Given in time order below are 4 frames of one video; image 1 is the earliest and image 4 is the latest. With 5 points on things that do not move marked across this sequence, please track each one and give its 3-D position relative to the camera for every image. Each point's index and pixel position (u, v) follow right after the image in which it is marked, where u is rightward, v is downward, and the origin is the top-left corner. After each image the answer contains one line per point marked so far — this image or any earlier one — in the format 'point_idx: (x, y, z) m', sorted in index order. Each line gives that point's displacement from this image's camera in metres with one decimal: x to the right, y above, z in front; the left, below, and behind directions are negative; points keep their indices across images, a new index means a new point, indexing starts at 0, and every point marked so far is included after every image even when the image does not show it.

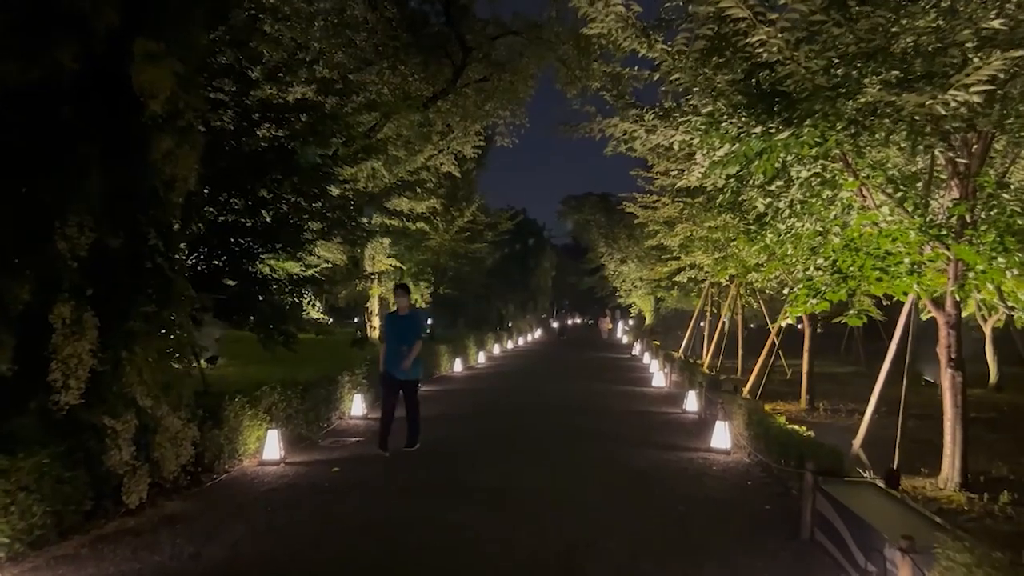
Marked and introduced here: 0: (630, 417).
0: (+2.3, -2.5, +16.9) m
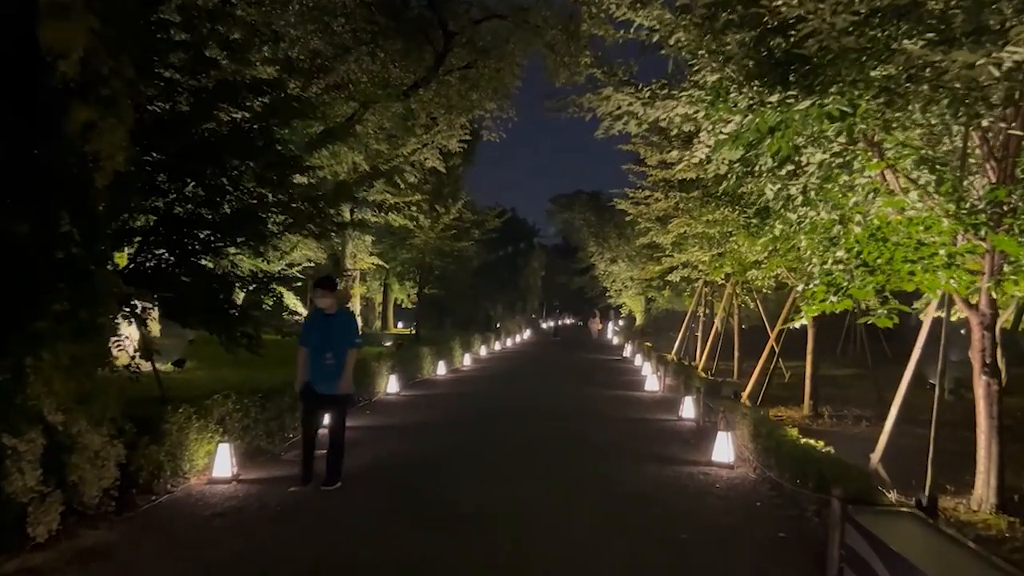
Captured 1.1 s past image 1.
0: (+2.0, -2.5, +15.7) m
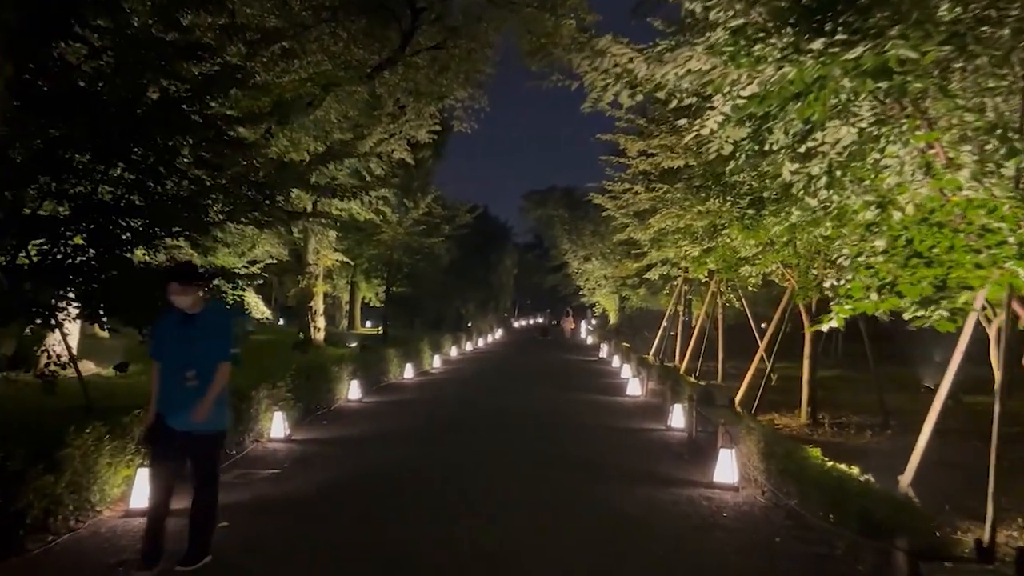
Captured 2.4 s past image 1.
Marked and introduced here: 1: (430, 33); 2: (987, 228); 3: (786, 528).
0: (+1.6, -2.4, +14.2) m
1: (-1.8, +5.5, +18.7) m
2: (+3.7, +0.4, +6.9) m
3: (+2.6, -2.3, +8.2) m
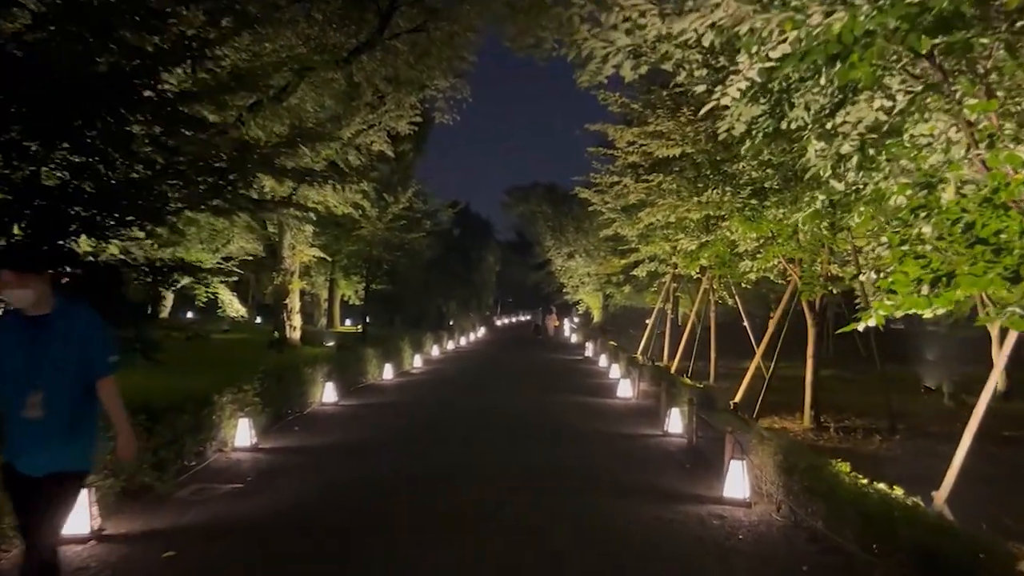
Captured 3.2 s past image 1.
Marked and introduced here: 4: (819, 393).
0: (+1.4, -2.4, +13.3) m
1: (-2.1, +5.6, +17.7) m
2: (+3.7, +0.5, +5.9) m
3: (+2.5, -2.2, +7.3) m
4: (+5.2, -1.8, +14.9) m
